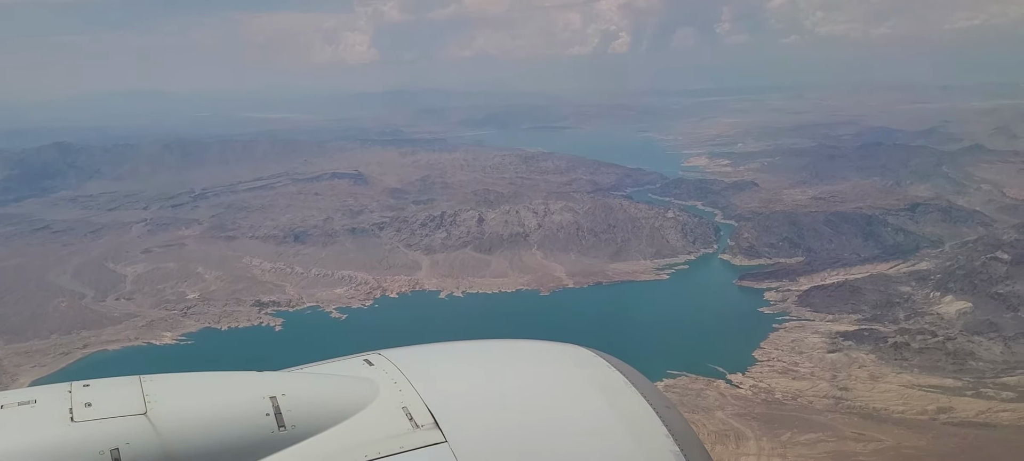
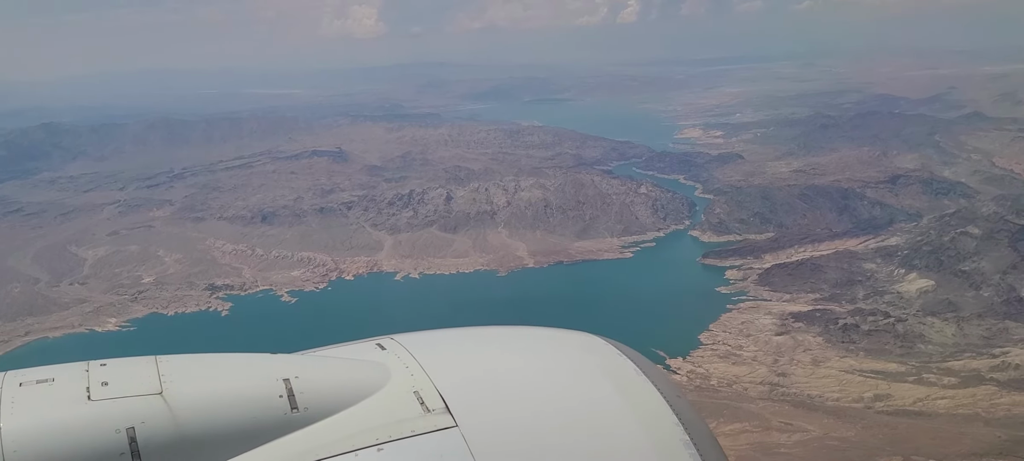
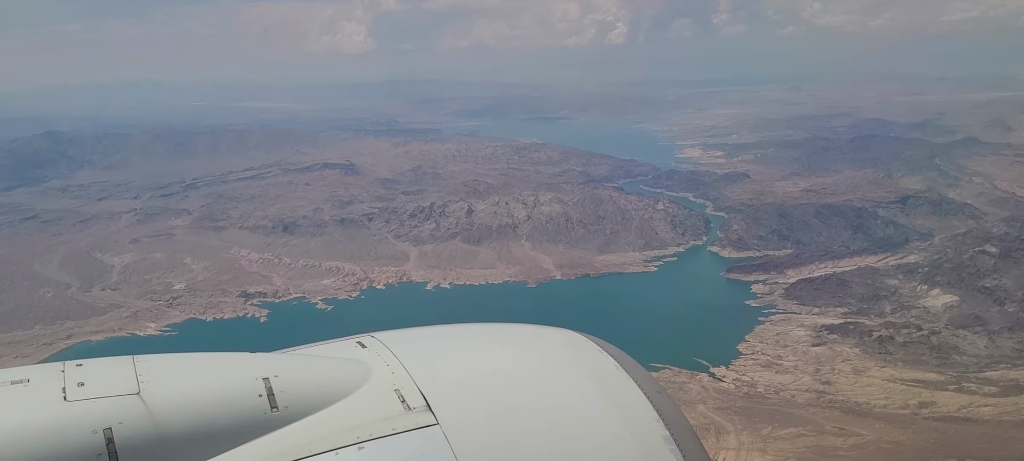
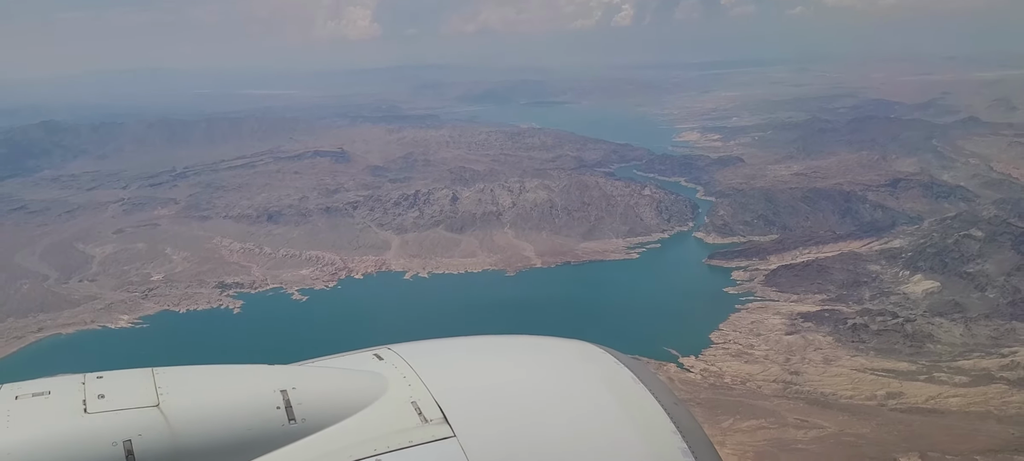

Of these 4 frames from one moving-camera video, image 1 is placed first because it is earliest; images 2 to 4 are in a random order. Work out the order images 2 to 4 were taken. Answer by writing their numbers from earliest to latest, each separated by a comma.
3, 4, 2
